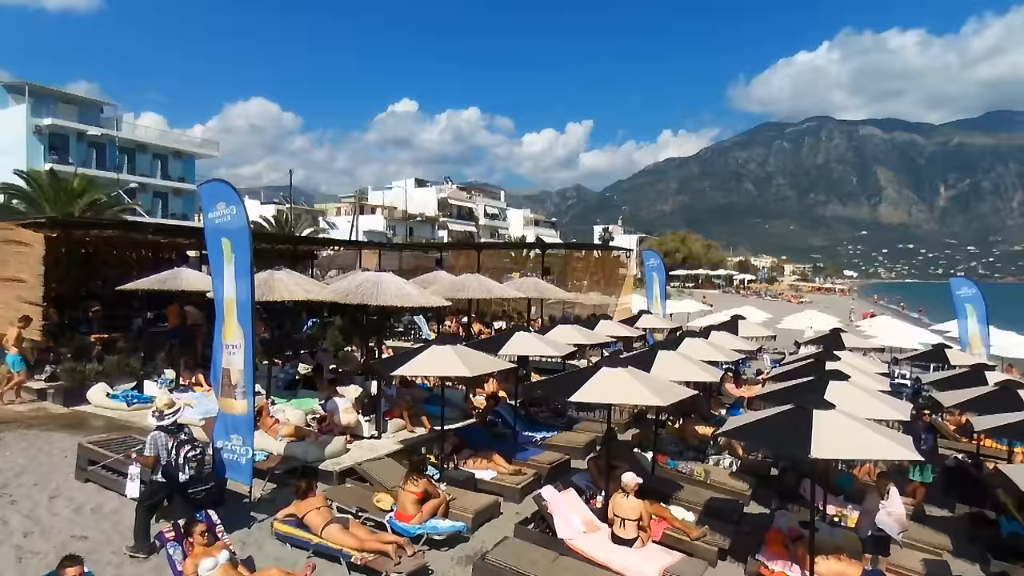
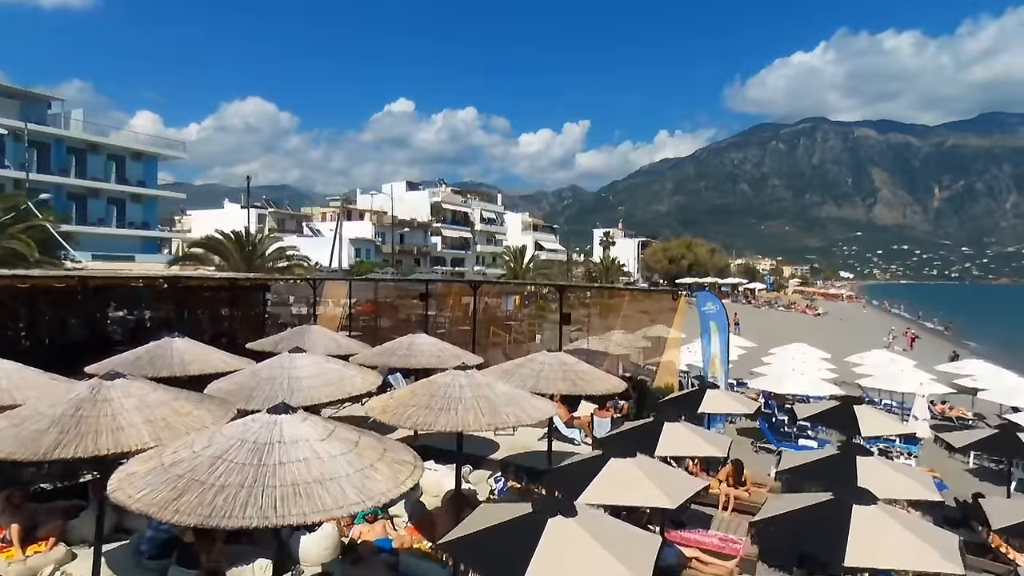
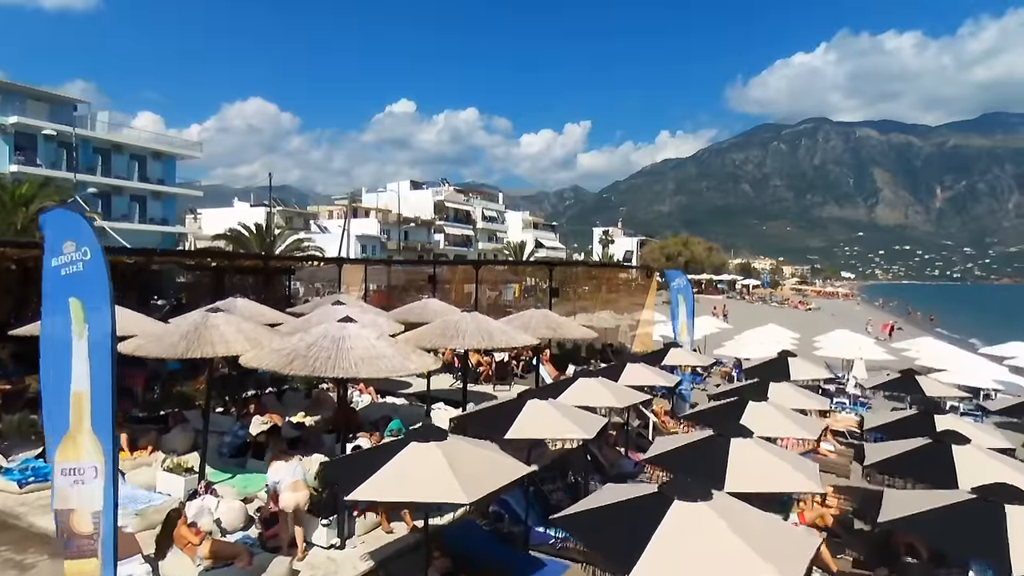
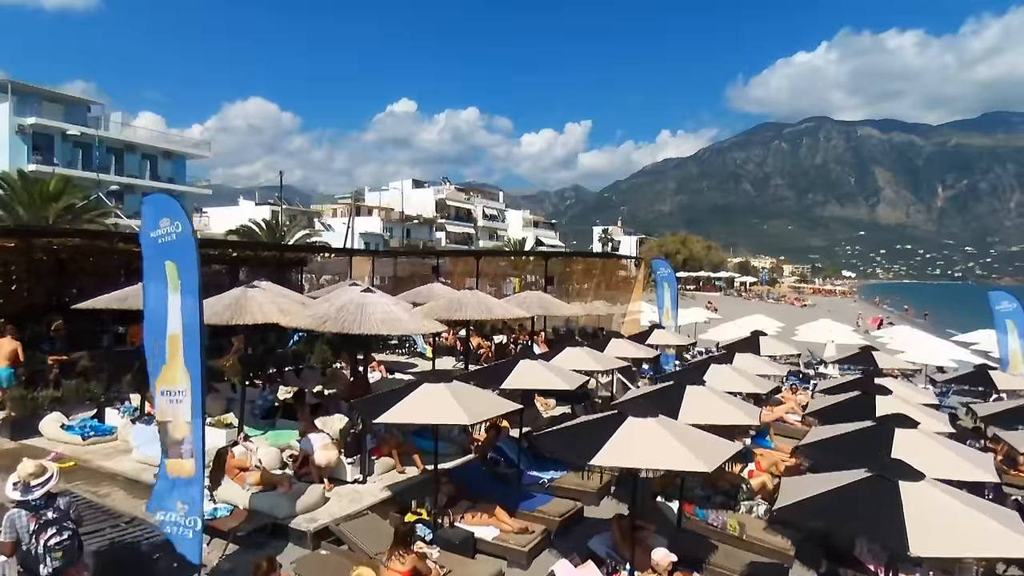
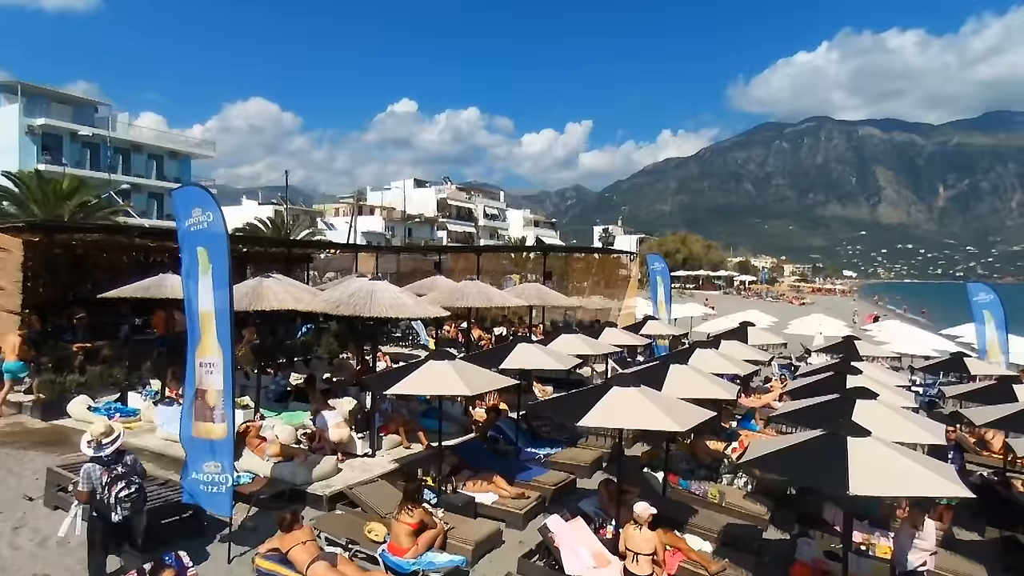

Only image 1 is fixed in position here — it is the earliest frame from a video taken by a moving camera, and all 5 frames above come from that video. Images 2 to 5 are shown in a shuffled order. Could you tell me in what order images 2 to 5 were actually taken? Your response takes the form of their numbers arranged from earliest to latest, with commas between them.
5, 4, 3, 2
